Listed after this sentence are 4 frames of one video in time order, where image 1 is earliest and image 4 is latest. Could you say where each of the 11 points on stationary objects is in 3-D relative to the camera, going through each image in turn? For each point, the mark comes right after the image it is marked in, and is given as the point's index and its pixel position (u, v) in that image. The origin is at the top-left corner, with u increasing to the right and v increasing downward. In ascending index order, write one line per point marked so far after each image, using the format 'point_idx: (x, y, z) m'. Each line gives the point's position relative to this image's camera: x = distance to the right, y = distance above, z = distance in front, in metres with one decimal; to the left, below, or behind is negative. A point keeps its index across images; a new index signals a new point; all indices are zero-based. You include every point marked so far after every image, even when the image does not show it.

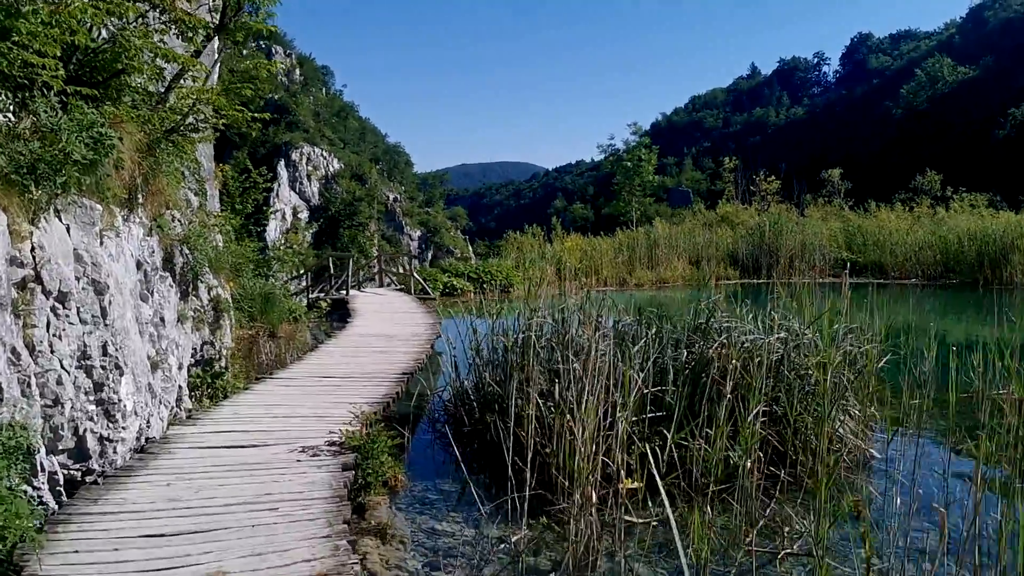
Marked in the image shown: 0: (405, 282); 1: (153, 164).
0: (-2.4, +0.1, +18.1) m
1: (-2.0, +0.7, +4.6) m
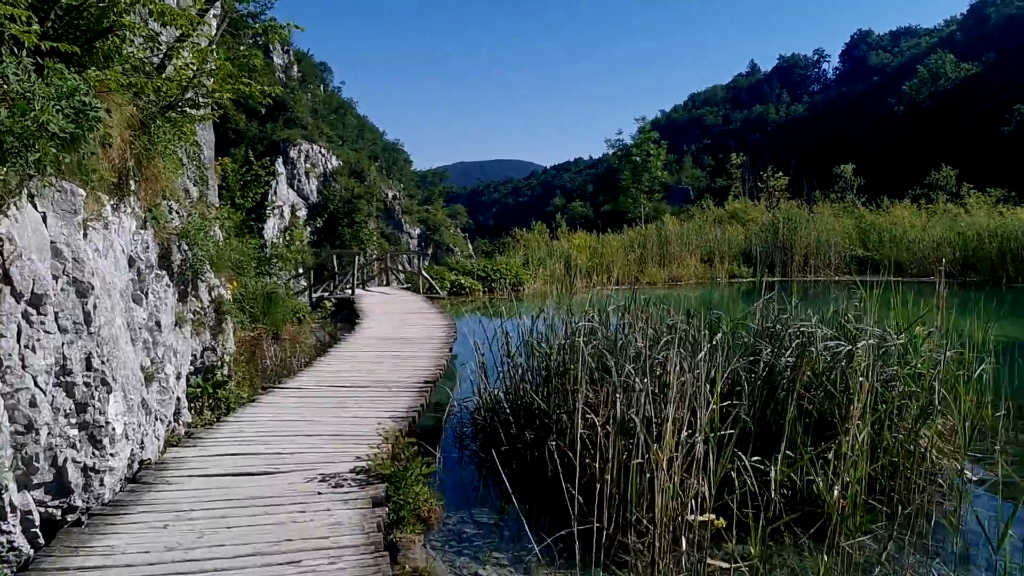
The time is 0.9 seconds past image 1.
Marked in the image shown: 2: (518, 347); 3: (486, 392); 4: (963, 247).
0: (-2.2, +0.2, +17.5) m
1: (-1.8, +0.7, +4.0) m
2: (0.0, -0.4, +5.2) m
3: (-0.2, -0.7, +5.1) m
4: (+10.5, +1.0, +18.9) m
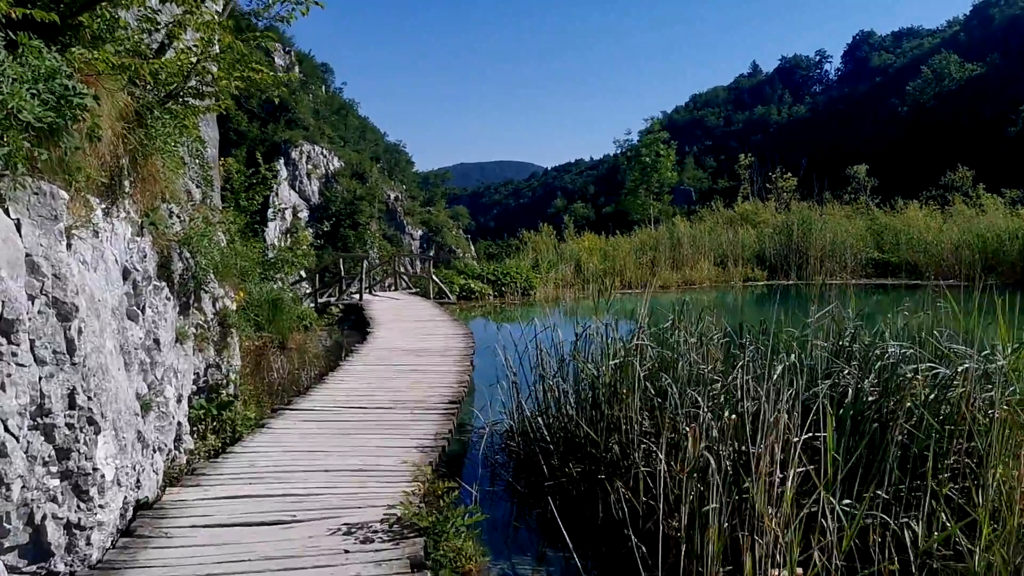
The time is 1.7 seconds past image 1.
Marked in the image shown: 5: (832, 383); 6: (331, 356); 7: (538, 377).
0: (-2.0, +0.1, +17.0) m
1: (-1.6, +0.6, +3.5) m
2: (+0.3, -0.4, +4.7) m
3: (0.0, -0.7, +4.6) m
4: (+10.7, +0.9, +18.4) m
5: (+1.5, -0.4, +3.7) m
6: (-2.0, -0.8, +8.8) m
7: (+0.2, -0.5, +4.7) m
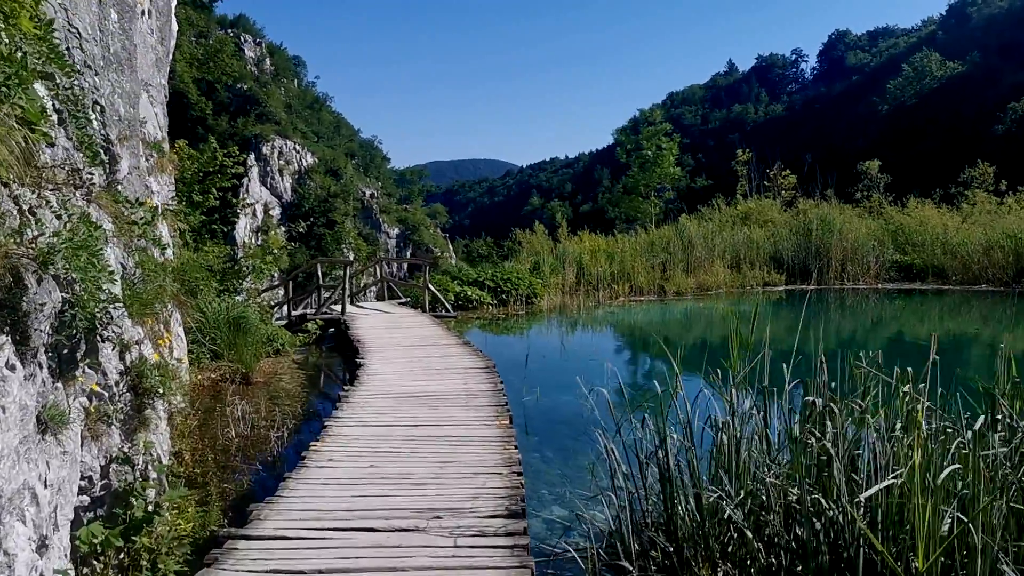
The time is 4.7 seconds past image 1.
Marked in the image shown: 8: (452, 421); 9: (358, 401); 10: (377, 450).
0: (-2.0, -0.1, +15.0) m
1: (-1.2, +0.5, +1.5) m
2: (+0.6, -0.6, +2.7) m
3: (+0.4, -0.9, +2.7) m
4: (+10.7, +0.7, +16.8) m
5: (+1.9, -0.6, +1.8) m
6: (-1.7, -0.9, +6.8) m
7: (+0.5, -0.7, +2.8) m
8: (-0.3, -0.8, +4.7) m
9: (-1.0, -0.7, +5.2) m
10: (-0.7, -0.8, +4.1) m
